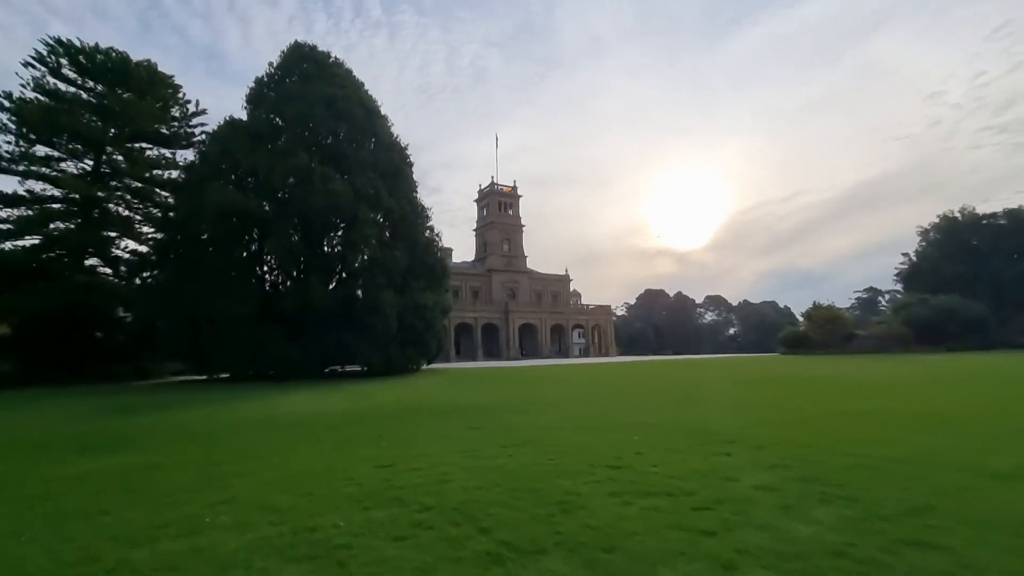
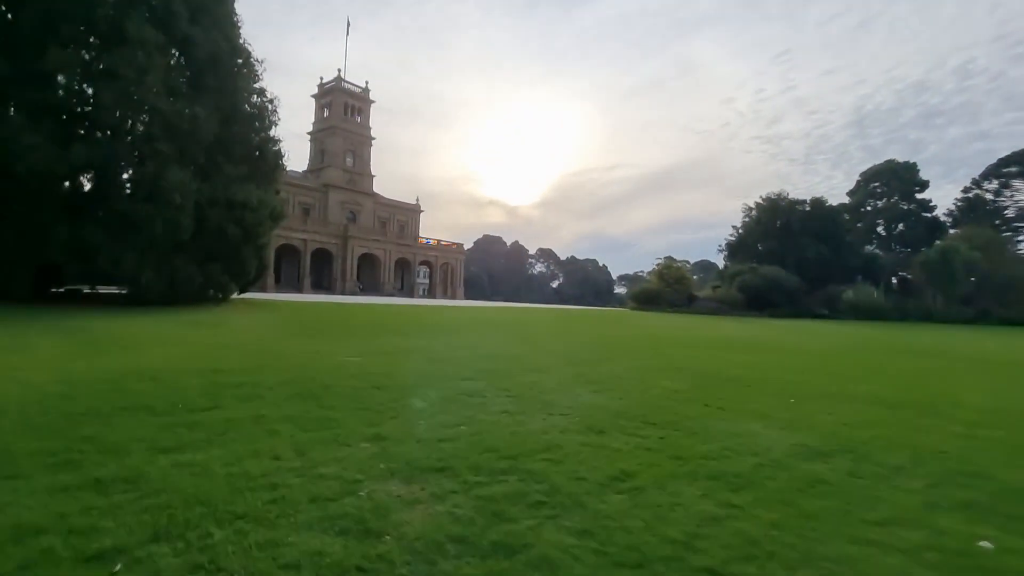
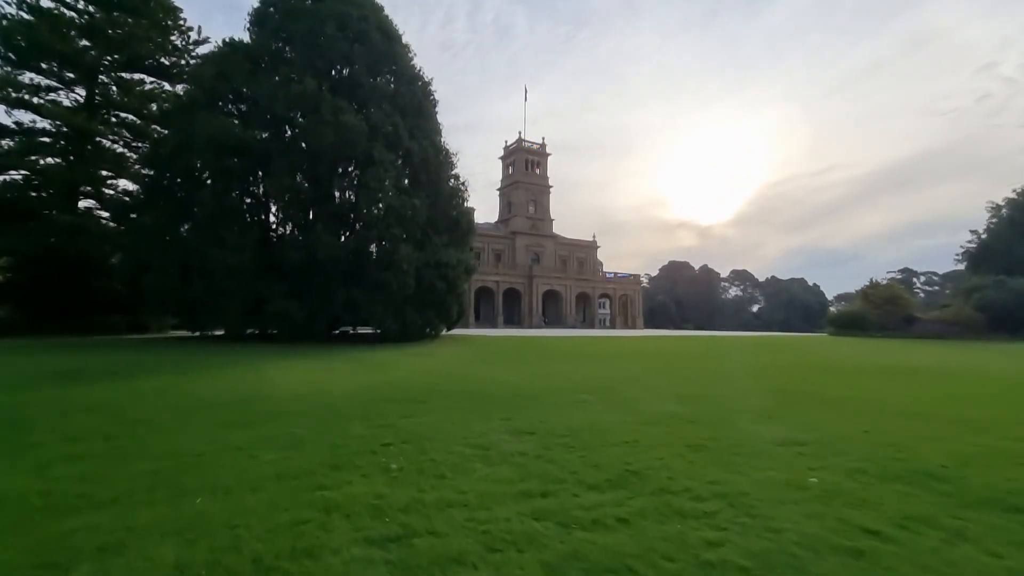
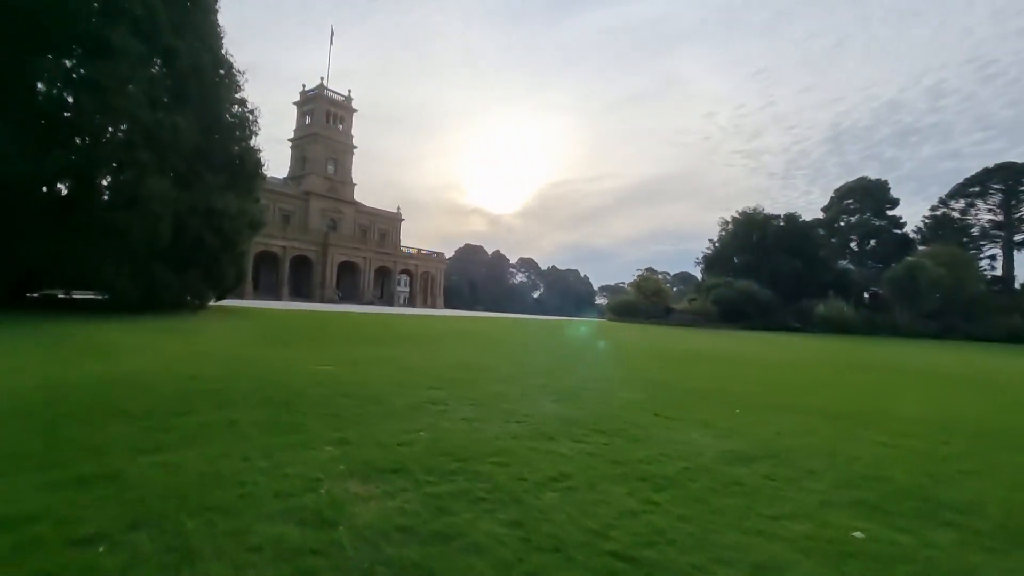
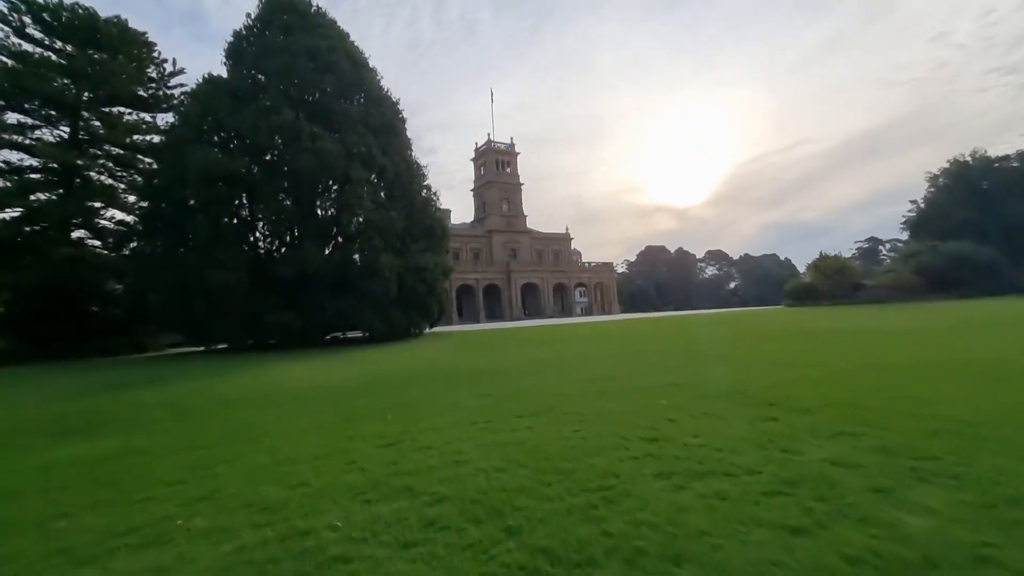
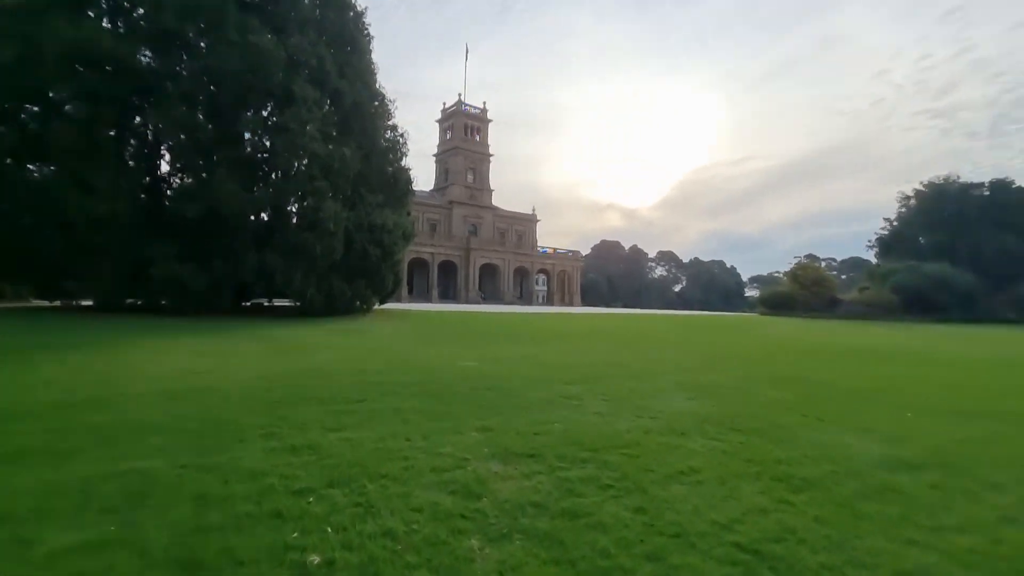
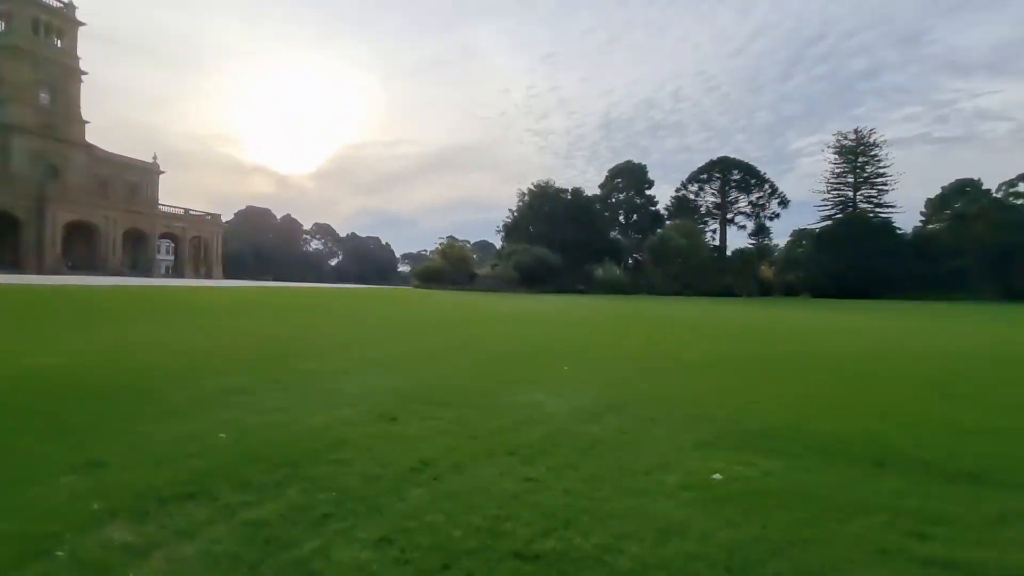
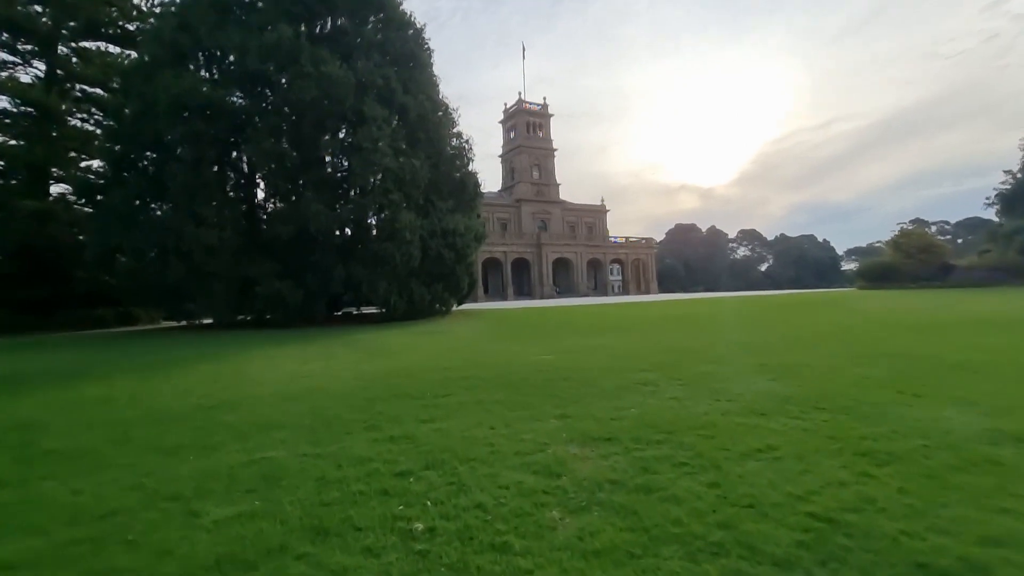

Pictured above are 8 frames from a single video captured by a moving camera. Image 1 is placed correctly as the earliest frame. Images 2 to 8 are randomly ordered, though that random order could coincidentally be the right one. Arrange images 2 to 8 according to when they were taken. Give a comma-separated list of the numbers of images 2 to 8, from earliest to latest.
5, 3, 8, 6, 4, 2, 7
